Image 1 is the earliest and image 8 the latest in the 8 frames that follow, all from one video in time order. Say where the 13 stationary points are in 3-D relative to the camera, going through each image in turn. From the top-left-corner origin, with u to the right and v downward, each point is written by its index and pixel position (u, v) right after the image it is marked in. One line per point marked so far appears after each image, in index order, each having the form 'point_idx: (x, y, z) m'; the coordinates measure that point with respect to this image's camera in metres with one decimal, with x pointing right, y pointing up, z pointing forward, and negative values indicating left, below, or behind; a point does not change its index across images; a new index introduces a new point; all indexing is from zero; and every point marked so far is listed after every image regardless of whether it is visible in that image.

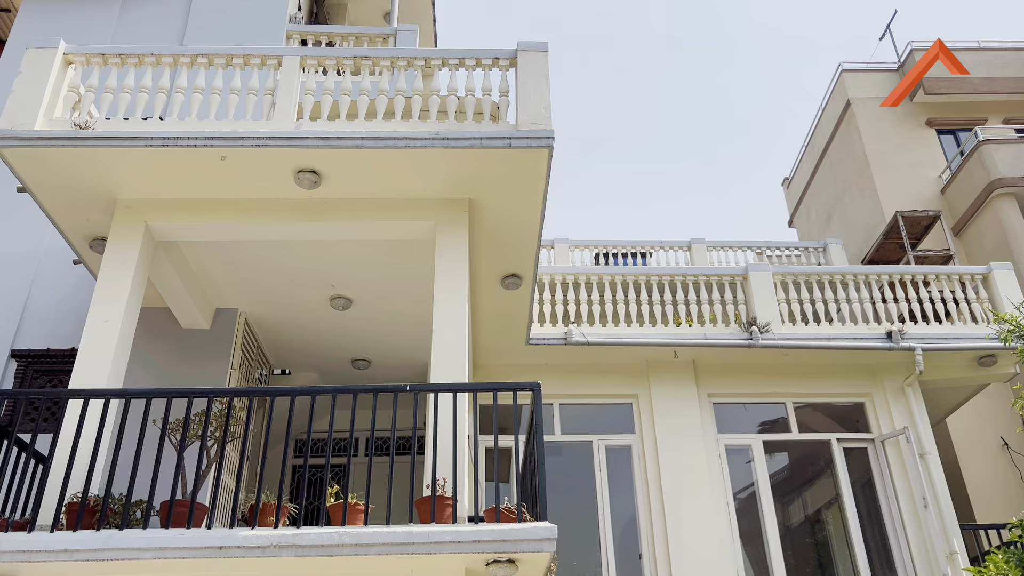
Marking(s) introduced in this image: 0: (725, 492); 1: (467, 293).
0: (+2.1, -2.1, +8.4) m
1: (-0.4, 0.0, +6.0) m
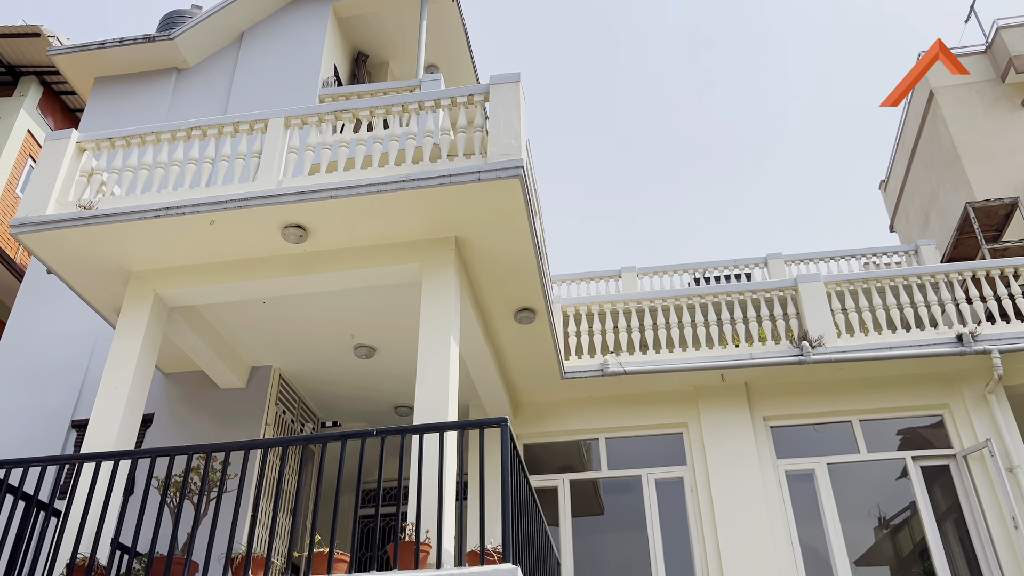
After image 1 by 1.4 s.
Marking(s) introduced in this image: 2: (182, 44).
0: (+2.6, -2.2, +7.8) m
1: (-0.5, -0.3, +5.9) m
2: (-4.2, +3.1, +10.7) m
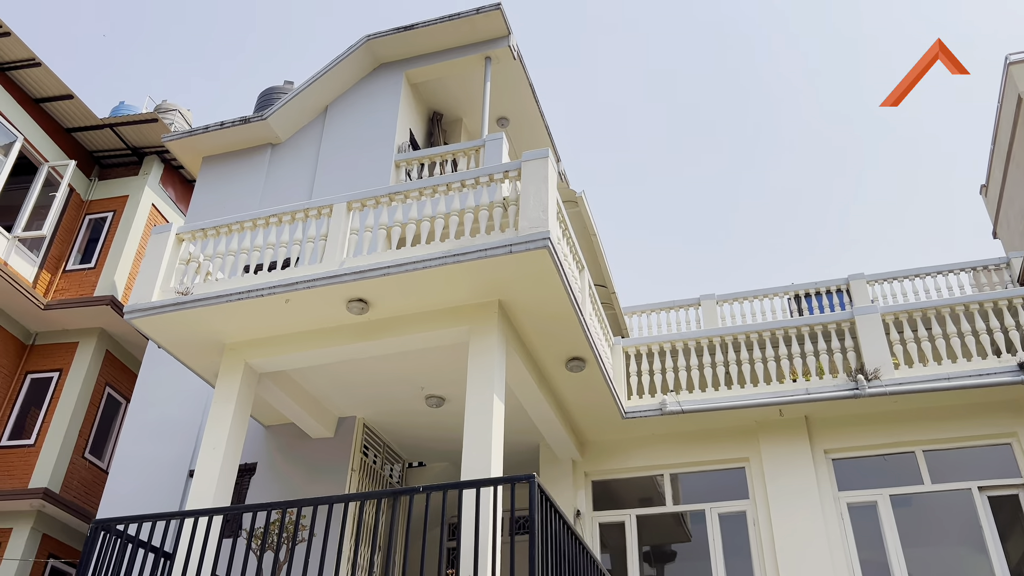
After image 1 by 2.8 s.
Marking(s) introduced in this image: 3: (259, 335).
0: (+3.2, -2.5, +7.9) m
1: (-0.2, -0.8, +6.5) m
2: (-3.4, +2.3, +11.8) m
3: (-2.3, -0.4, +7.6) m
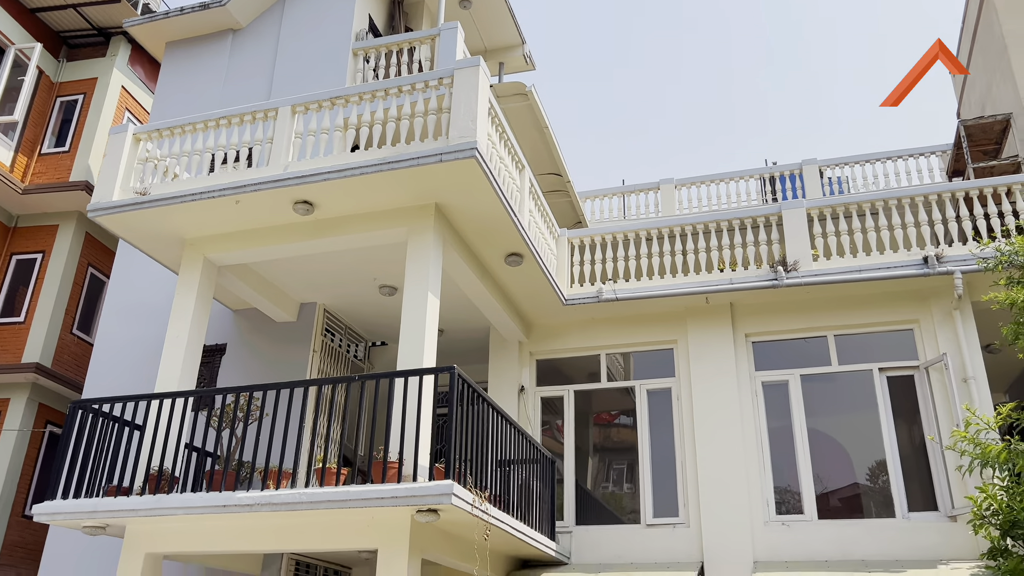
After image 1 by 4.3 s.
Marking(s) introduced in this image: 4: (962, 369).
0: (+2.6, -1.5, +8.9) m
1: (-0.7, 0.0, +7.2) m
2: (-4.0, +4.0, +11.9) m
3: (-2.9, +0.6, +8.1) m
4: (+4.5, -0.8, +8.3) m
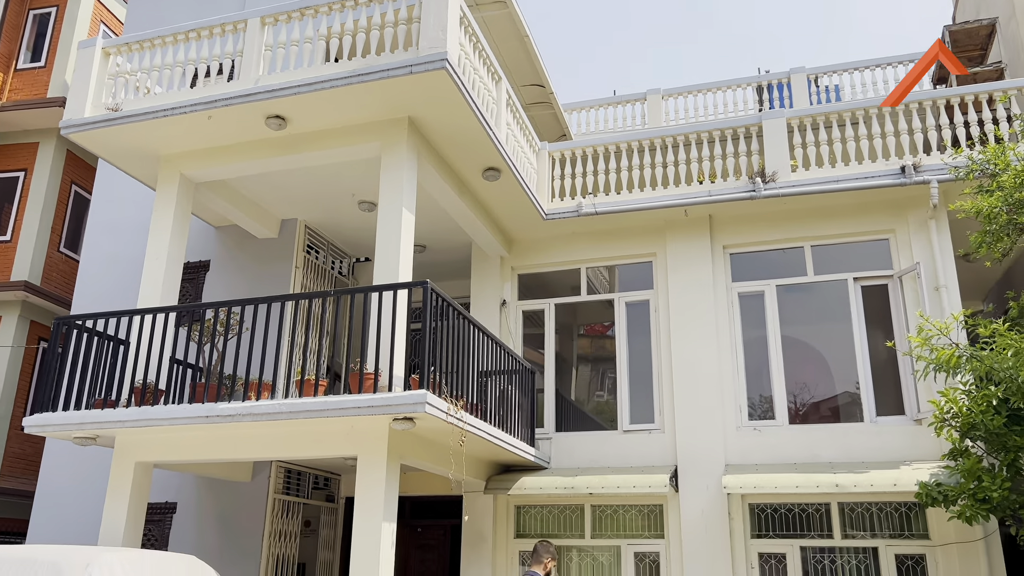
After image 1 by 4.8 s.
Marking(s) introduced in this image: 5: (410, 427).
0: (+2.4, -0.5, +9.0) m
1: (-1.0, +0.7, +7.2) m
2: (-4.3, +5.1, +11.5) m
3: (-3.1, +1.4, +8.1) m
4: (+4.2, +0.1, +8.4) m
5: (-0.8, -1.1, +6.5) m
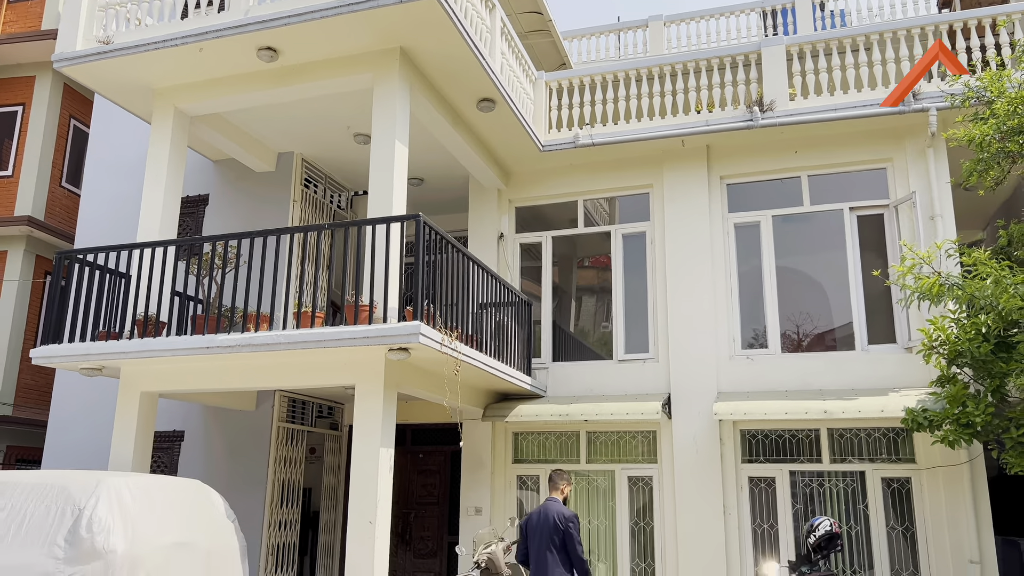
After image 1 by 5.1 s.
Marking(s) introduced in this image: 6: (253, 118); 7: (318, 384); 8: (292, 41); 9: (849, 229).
0: (+2.4, +0.2, +9.1) m
1: (-1.0, +1.3, +7.2) m
2: (-4.3, +6.0, +11.2) m
3: (-3.2, +2.0, +8.1) m
4: (+4.2, +0.8, +8.4) m
5: (-0.9, -0.6, +6.6) m
6: (-2.7, +1.8, +8.8) m
7: (-1.6, -0.8, +6.9) m
8: (-1.9, +2.2, +7.4) m
9: (+3.6, +0.6, +8.8) m
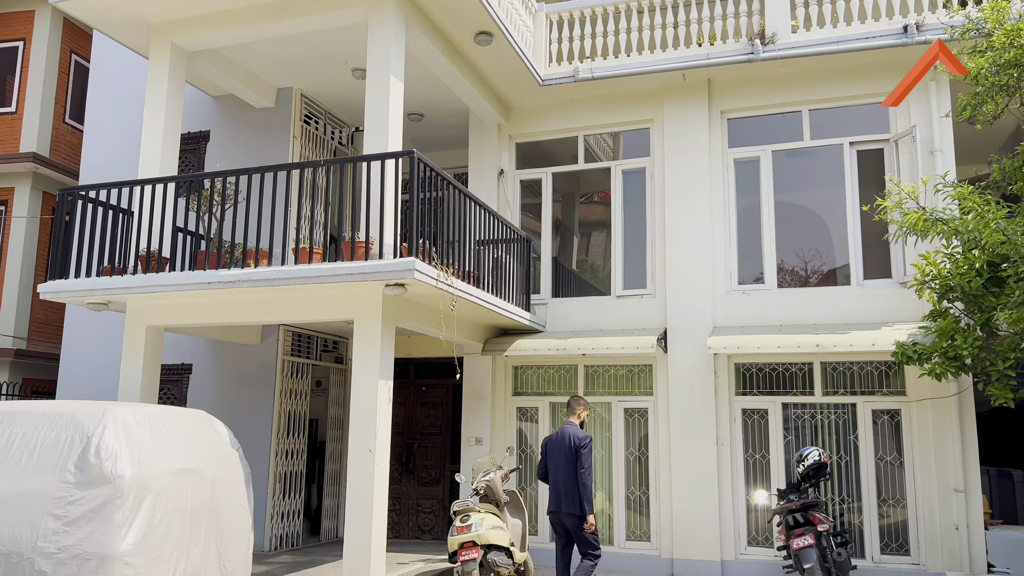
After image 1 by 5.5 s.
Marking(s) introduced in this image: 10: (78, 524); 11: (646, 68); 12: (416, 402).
0: (+2.3, +0.9, +9.1) m
1: (-1.1, +1.9, +7.2) m
2: (-4.3, +6.9, +10.8) m
3: (-3.2, +2.6, +8.0) m
4: (+4.2, +1.5, +8.3) m
5: (-0.9, 0.0, +6.8) m
6: (-2.7, +2.5, +8.8) m
7: (-1.7, -0.3, +7.1) m
8: (-2.0, +2.7, +7.3) m
9: (+3.6, +1.3, +8.8) m
10: (-2.6, -1.4, +5.1) m
11: (+1.5, +2.4, +9.1) m
12: (-1.2, -1.4, +10.4) m
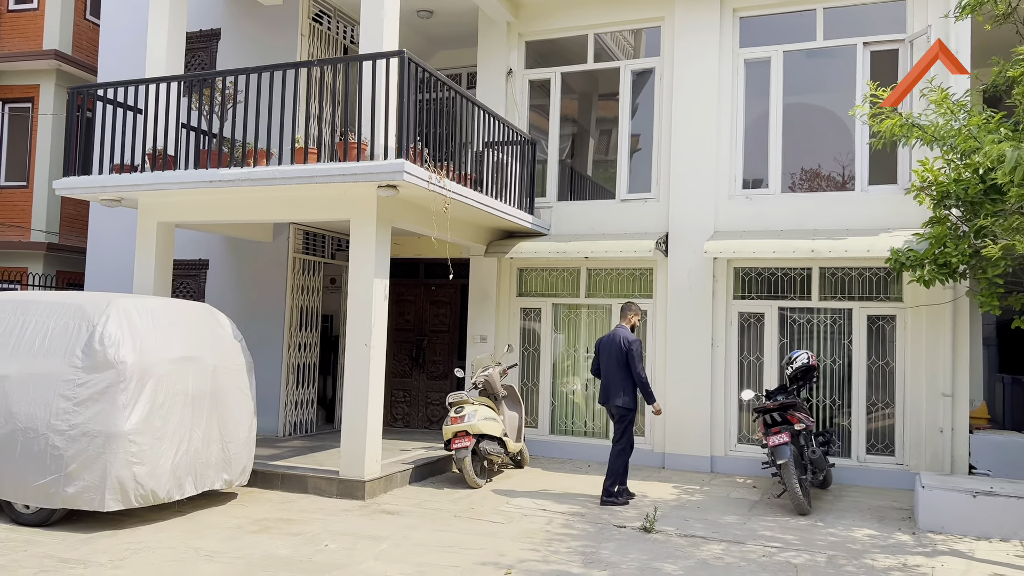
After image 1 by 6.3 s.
0: (+2.4, +2.0, +9.0) m
1: (-1.1, +2.7, +7.1) m
2: (-4.1, +8.2, +10.3) m
3: (-3.2, +3.6, +8.0) m
4: (+4.2, +2.4, +8.1) m
5: (-1.0, +0.8, +6.9) m
6: (-2.7, +3.5, +8.7) m
7: (-1.7, +0.6, +7.3) m
8: (-2.0, +3.6, +7.2) m
9: (+3.6, +2.3, +8.6) m
10: (-2.8, -0.8, +5.5) m
11: (+1.5, +3.4, +8.8) m
12: (-1.1, -0.2, +10.7) m
